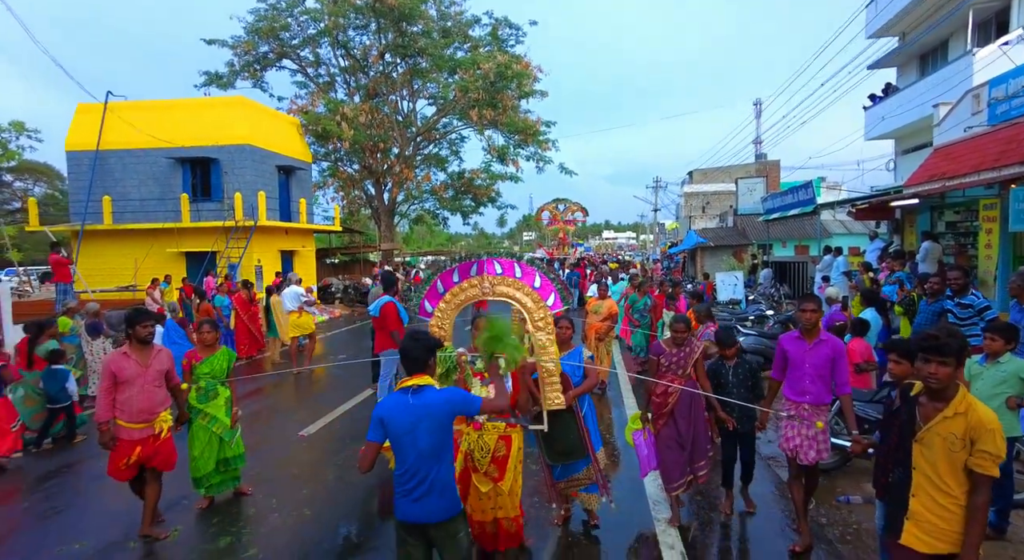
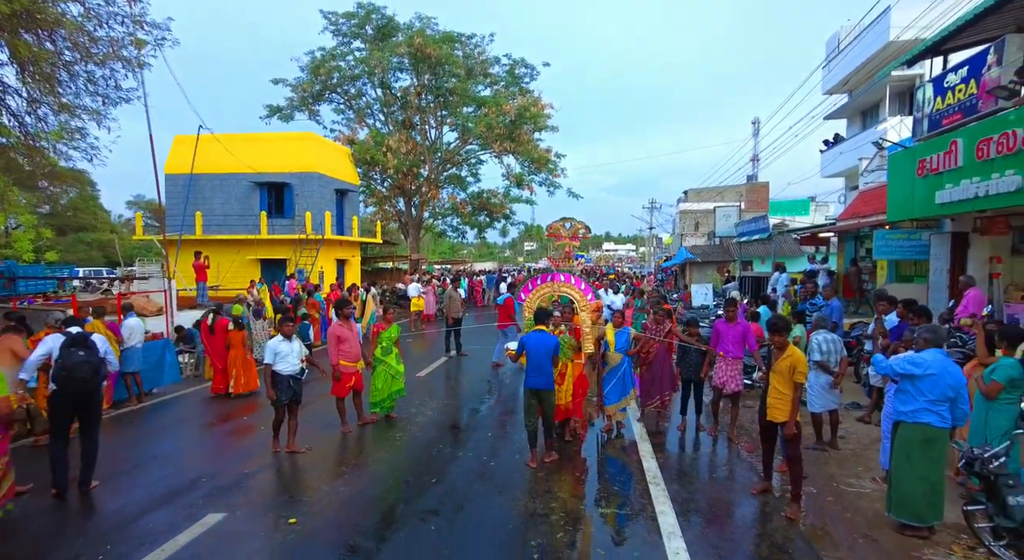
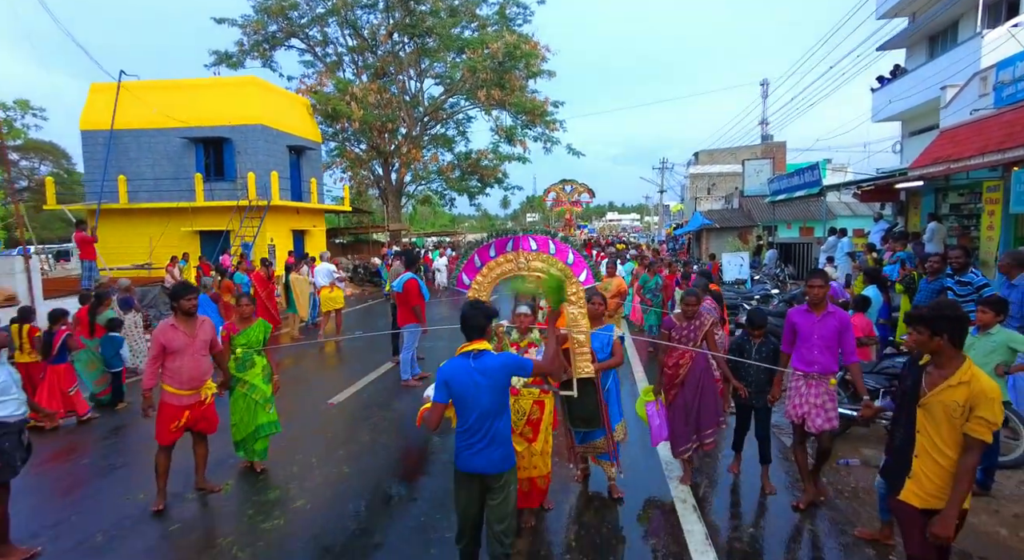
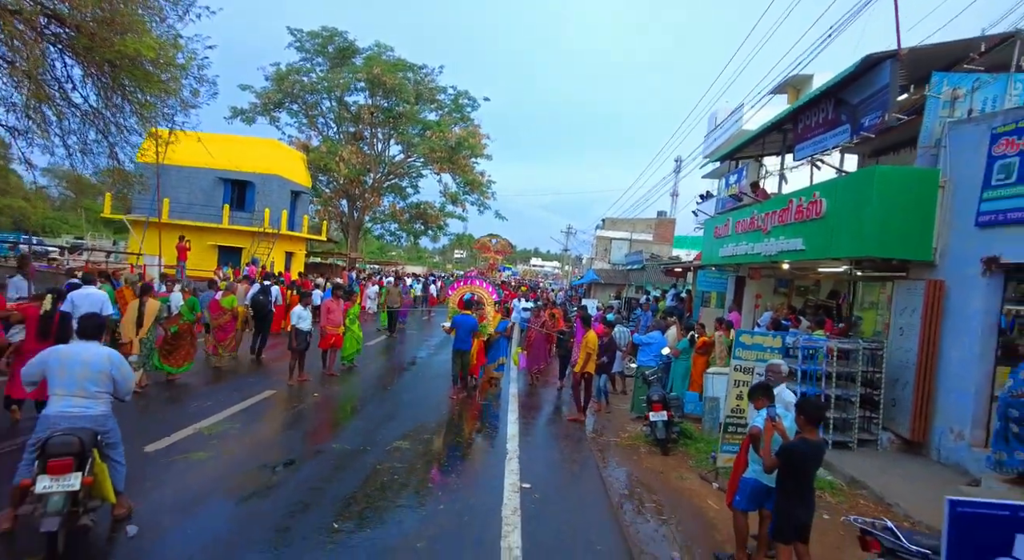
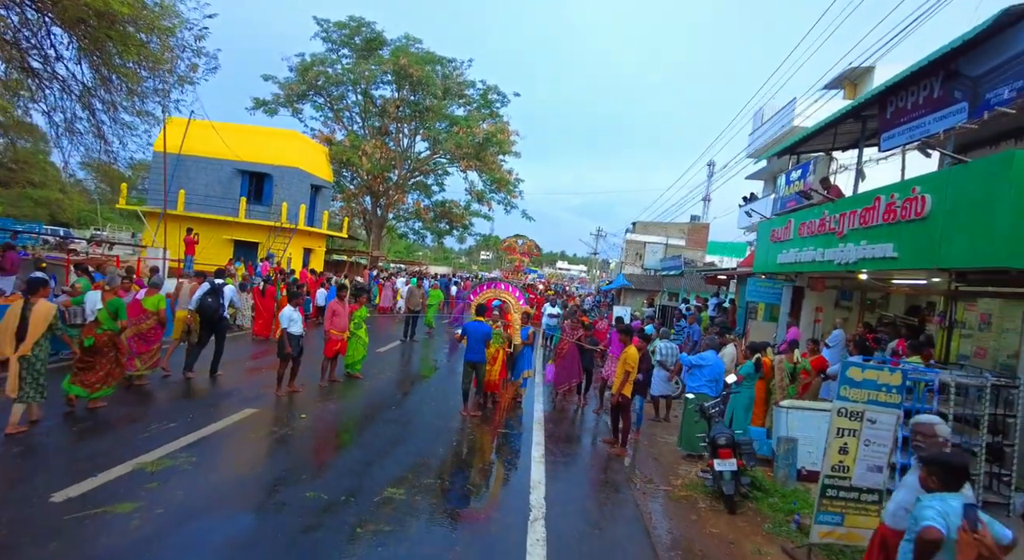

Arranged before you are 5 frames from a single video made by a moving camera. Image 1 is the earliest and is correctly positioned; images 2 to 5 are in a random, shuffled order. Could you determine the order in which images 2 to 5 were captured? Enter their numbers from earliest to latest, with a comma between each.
3, 2, 5, 4
